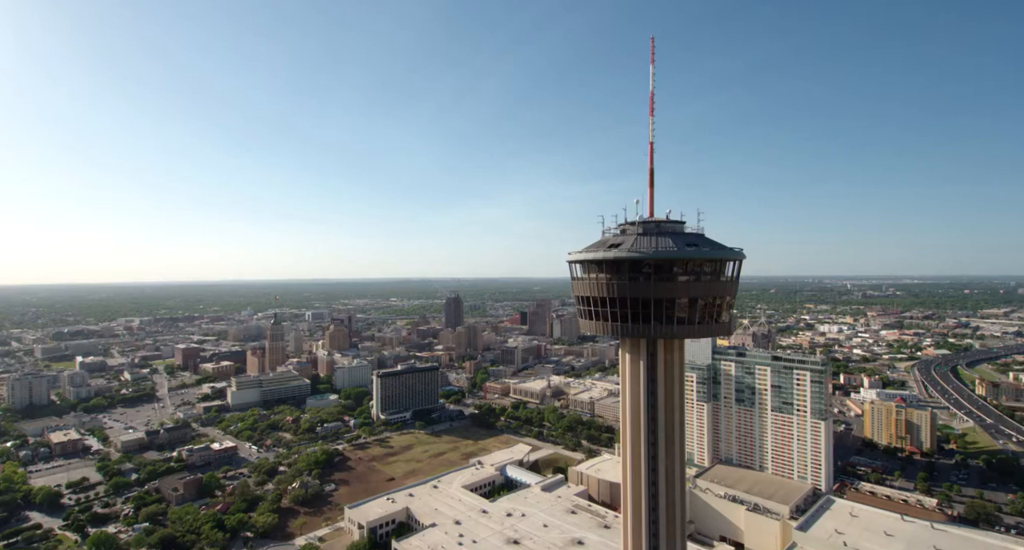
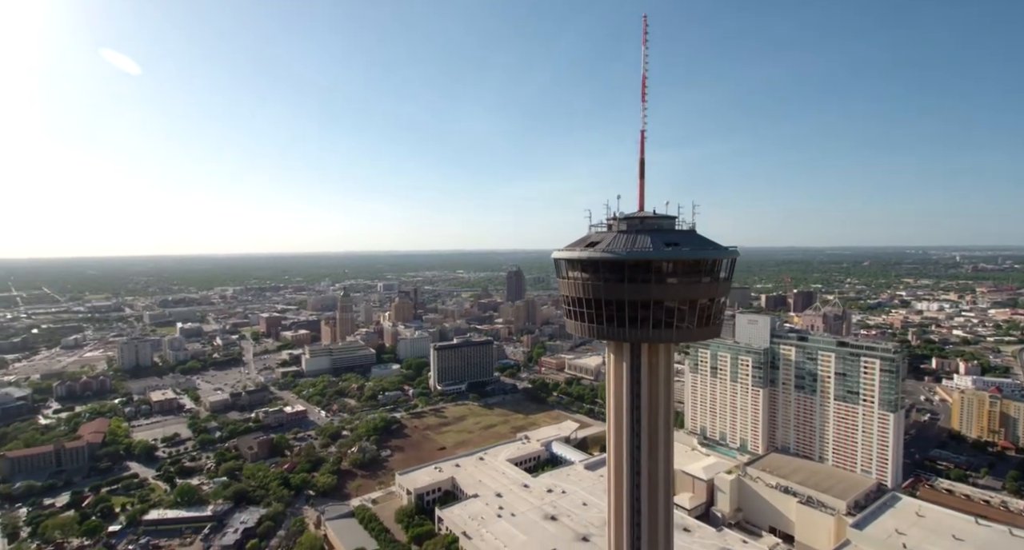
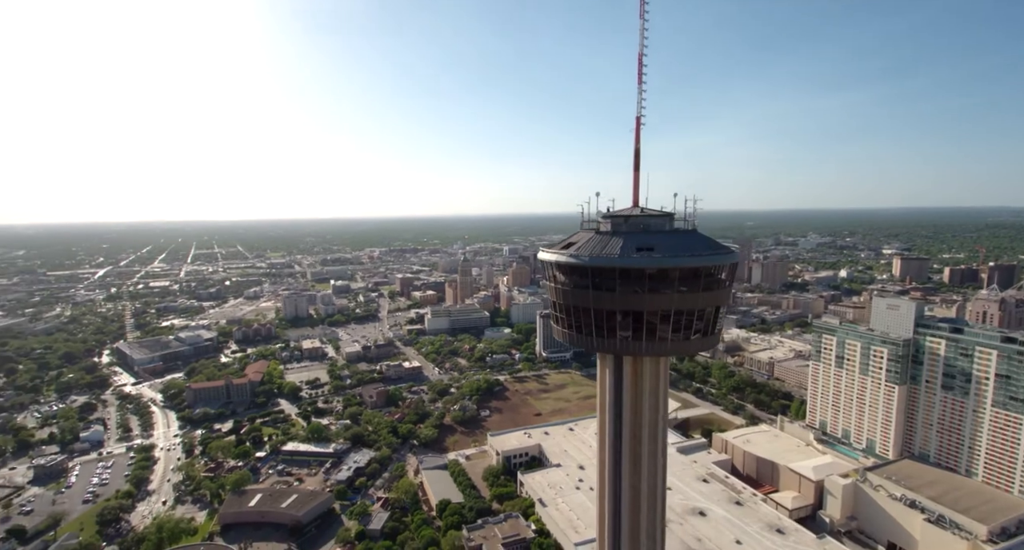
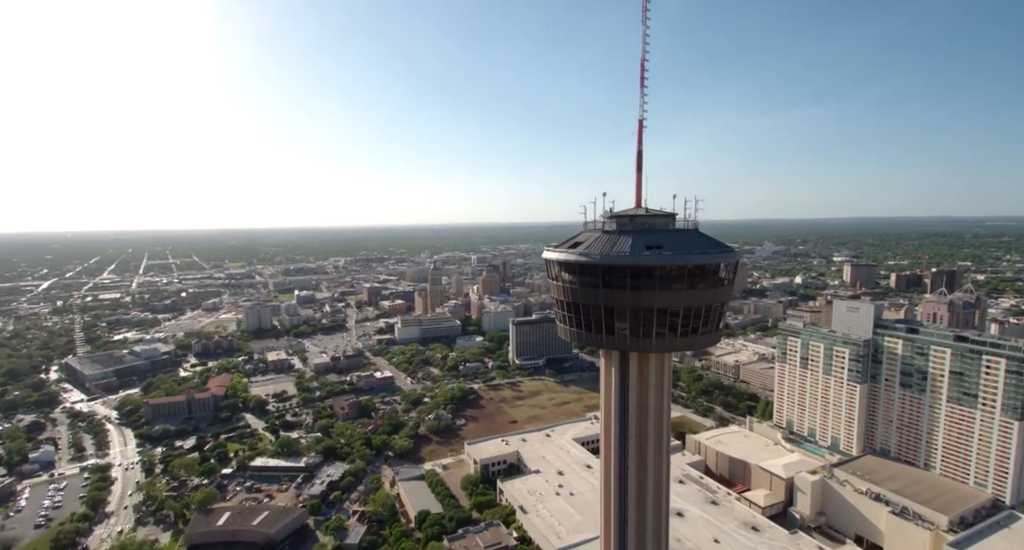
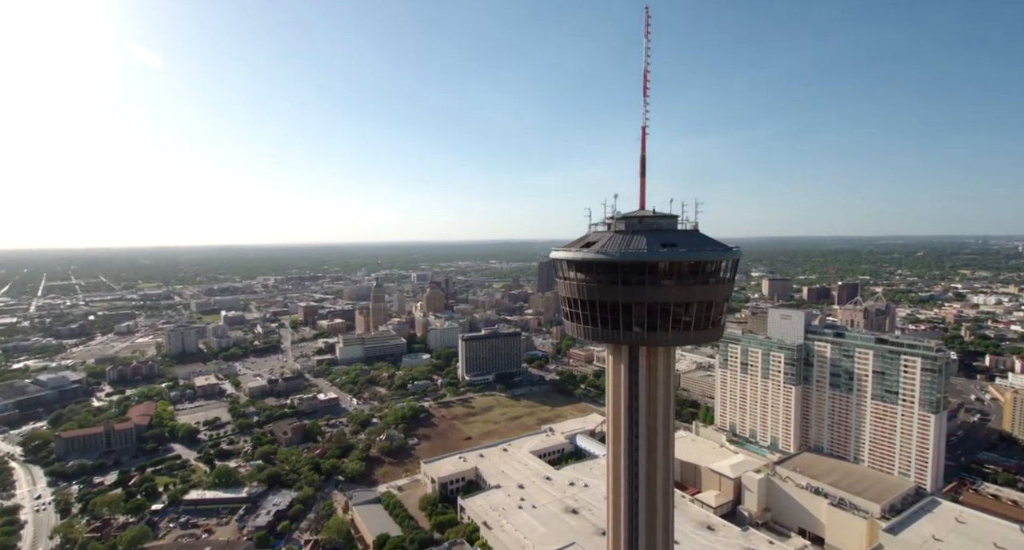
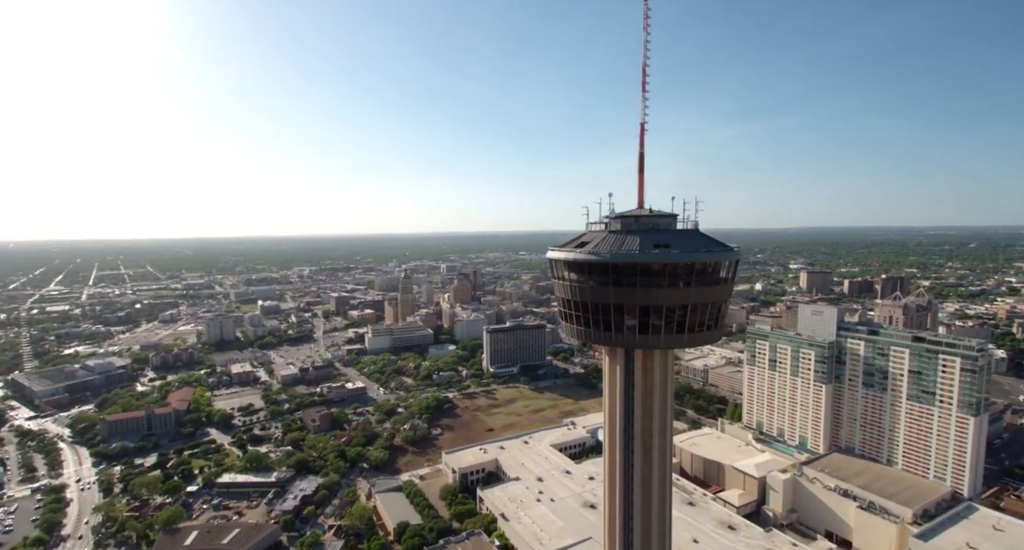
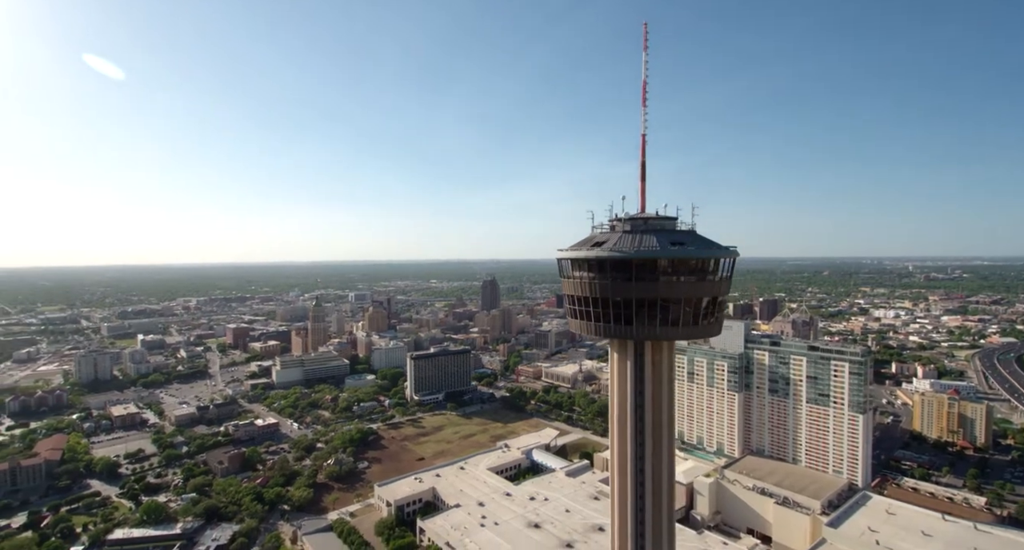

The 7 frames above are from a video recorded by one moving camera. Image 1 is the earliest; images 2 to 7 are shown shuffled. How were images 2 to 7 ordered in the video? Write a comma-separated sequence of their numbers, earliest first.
7, 2, 5, 6, 4, 3
